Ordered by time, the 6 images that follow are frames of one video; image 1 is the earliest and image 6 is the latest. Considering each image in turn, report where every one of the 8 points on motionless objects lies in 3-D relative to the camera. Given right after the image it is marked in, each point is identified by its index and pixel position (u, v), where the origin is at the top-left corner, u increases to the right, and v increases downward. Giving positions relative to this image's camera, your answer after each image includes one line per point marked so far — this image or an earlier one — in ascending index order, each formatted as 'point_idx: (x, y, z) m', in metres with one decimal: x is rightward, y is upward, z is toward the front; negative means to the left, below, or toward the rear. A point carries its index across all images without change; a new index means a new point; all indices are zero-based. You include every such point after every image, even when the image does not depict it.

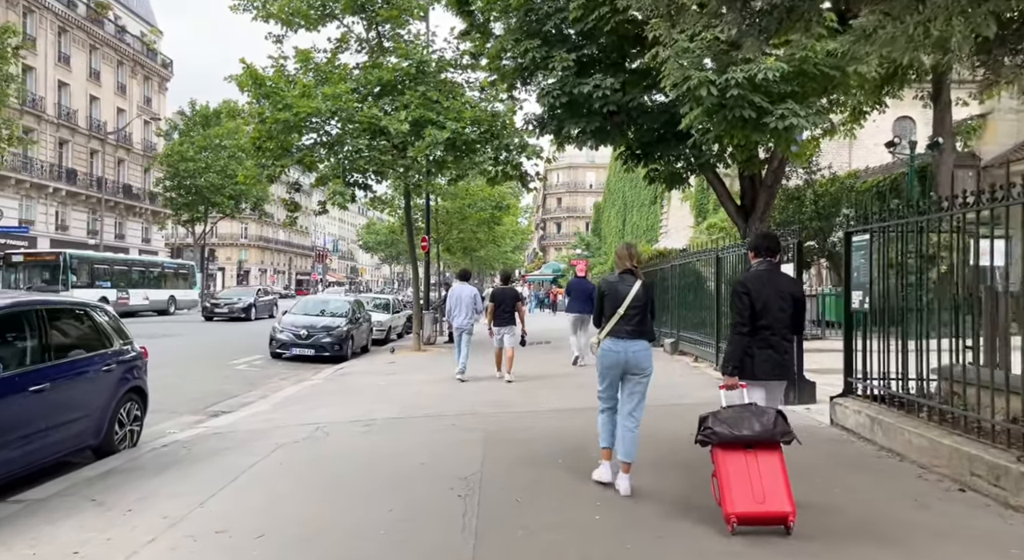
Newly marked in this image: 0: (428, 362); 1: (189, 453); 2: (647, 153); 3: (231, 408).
0: (-1.6, -1.6, +15.5) m
1: (-2.7, -1.5, +6.5) m
2: (+2.8, +2.6, +16.3) m
3: (-3.4, -1.6, +9.4) m
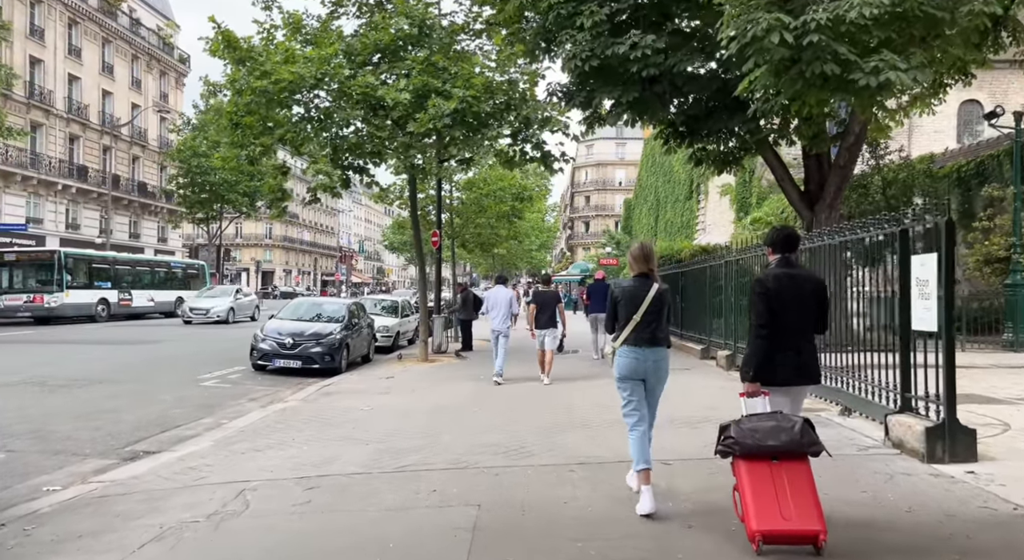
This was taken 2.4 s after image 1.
0: (-1.3, -1.6, +13.2) m
1: (-2.7, -1.4, +4.2) m
2: (+3.2, +2.6, +13.8) m
3: (-3.2, -1.5, +7.2) m
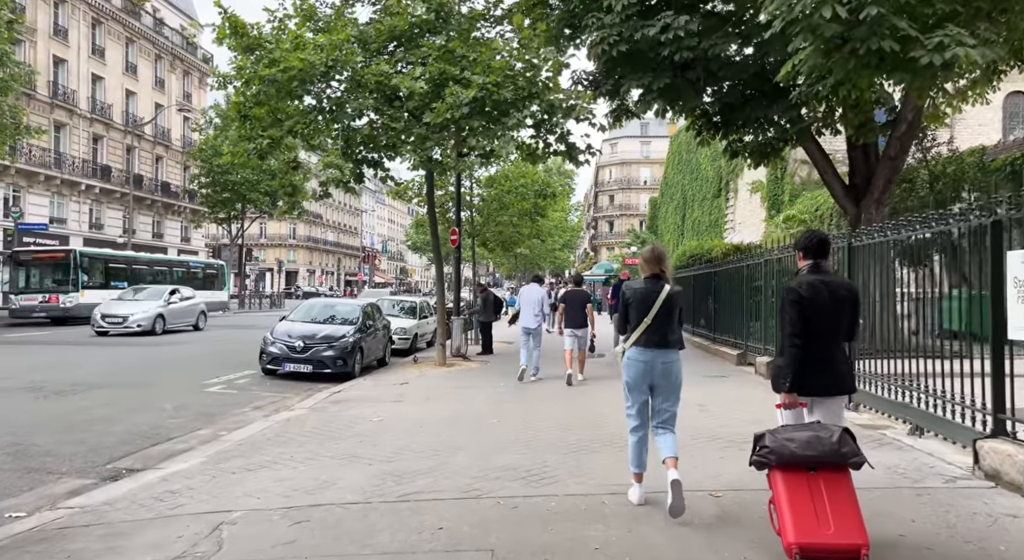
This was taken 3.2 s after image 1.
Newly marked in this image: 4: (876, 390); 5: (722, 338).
0: (-0.9, -1.6, +12.5) m
1: (-2.6, -1.4, +3.5) m
2: (+3.6, +2.6, +13.0) m
3: (-3.1, -1.5, +6.5) m
4: (+3.6, -1.1, +7.7) m
5: (+4.1, -1.1, +15.1) m
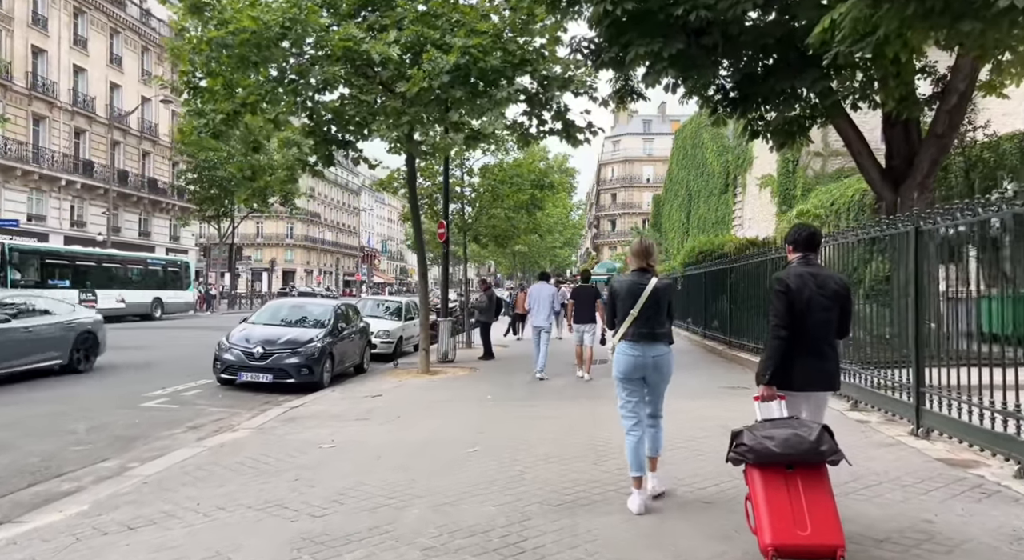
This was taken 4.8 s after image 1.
0: (-1.0, -1.5, +10.9) m
1: (-2.7, -1.4, +2.0) m
2: (+3.4, +2.7, +11.4) m
3: (-3.2, -1.5, +5.0) m
4: (+3.5, -1.0, +6.2) m
5: (+3.9, -1.1, +13.5) m
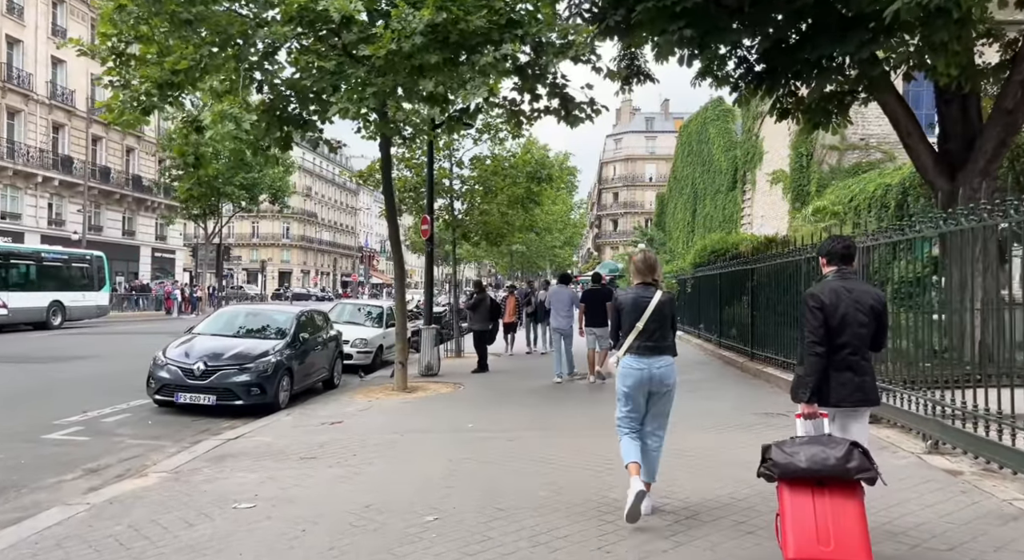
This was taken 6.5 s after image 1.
0: (-1.2, -1.6, +9.2) m
1: (-2.9, -1.4, +0.3) m
2: (+3.3, +2.6, +9.7) m
3: (-3.4, -1.5, +3.3) m
4: (+3.3, -1.1, +4.5) m
5: (+3.8, -1.1, +11.8) m
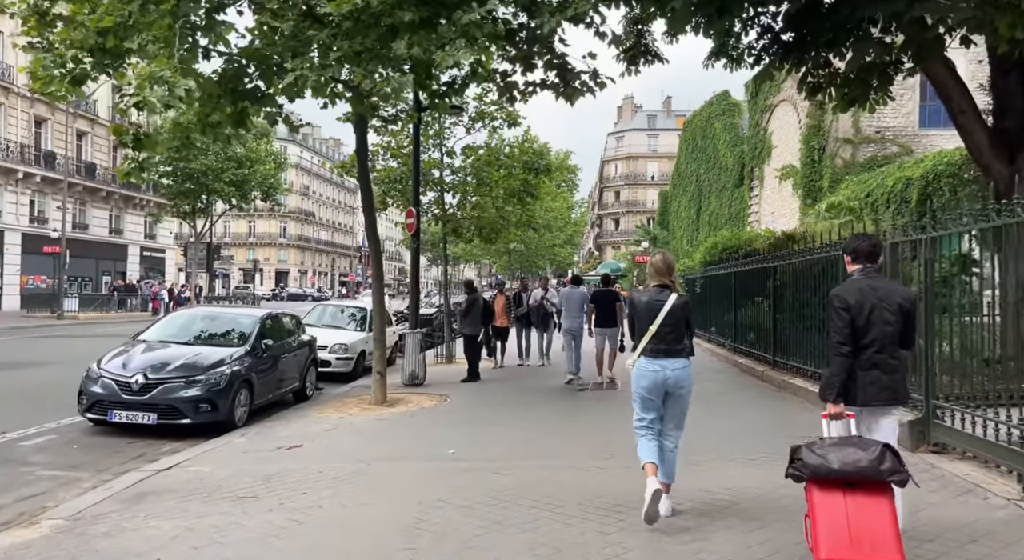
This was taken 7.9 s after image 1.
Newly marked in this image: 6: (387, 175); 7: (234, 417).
0: (-1.3, -1.6, +8.0) m
1: (-3.0, -1.4, -1.0) m
2: (+3.2, +2.6, +8.4) m
3: (-3.5, -1.5, +2.0) m
4: (+3.2, -1.1, +3.2) m
5: (+3.7, -1.1, +10.5) m
6: (-2.4, +2.0, +14.9) m
7: (-3.0, -1.4, +8.2) m
